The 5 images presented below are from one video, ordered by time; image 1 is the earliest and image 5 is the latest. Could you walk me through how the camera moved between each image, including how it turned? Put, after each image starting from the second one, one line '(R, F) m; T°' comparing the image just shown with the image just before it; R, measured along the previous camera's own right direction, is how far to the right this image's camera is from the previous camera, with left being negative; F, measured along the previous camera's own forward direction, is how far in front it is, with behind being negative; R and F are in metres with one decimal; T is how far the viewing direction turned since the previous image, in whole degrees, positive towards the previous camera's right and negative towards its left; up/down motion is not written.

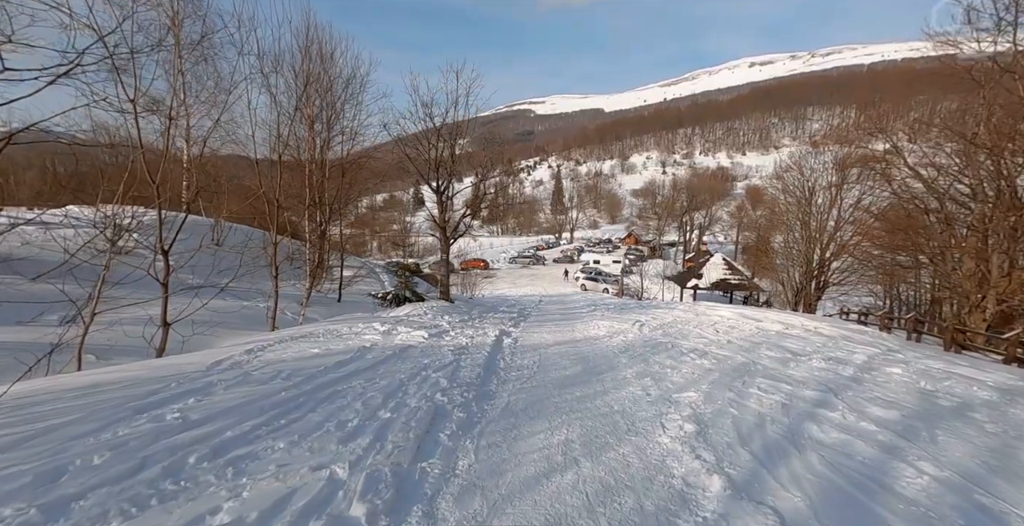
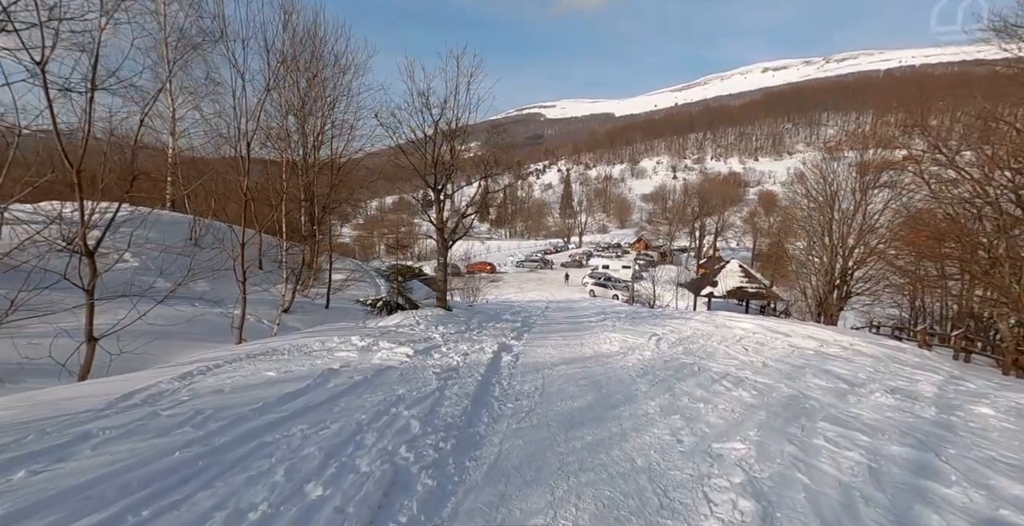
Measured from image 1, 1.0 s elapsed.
(+0.1, +1.3) m; -1°
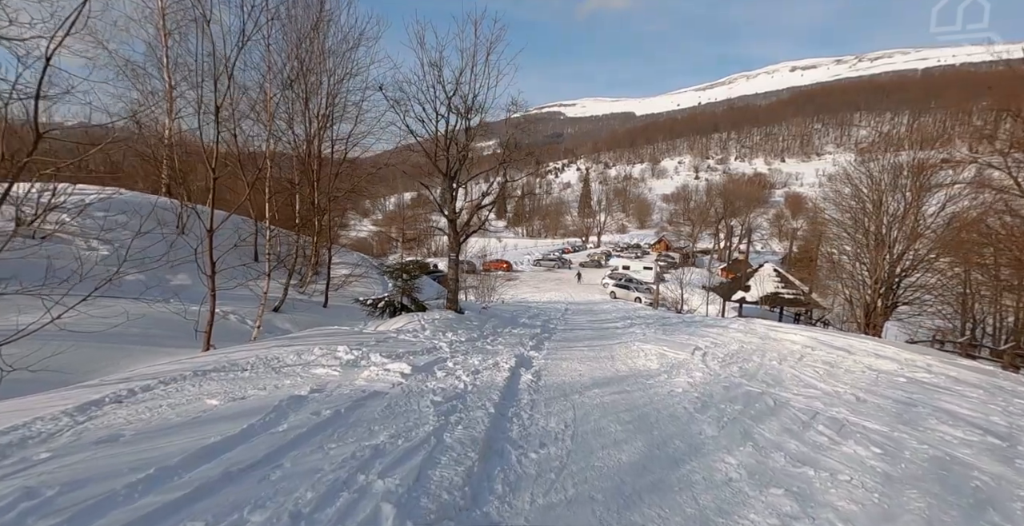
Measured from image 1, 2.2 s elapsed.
(-0.1, +1.7) m; -2°
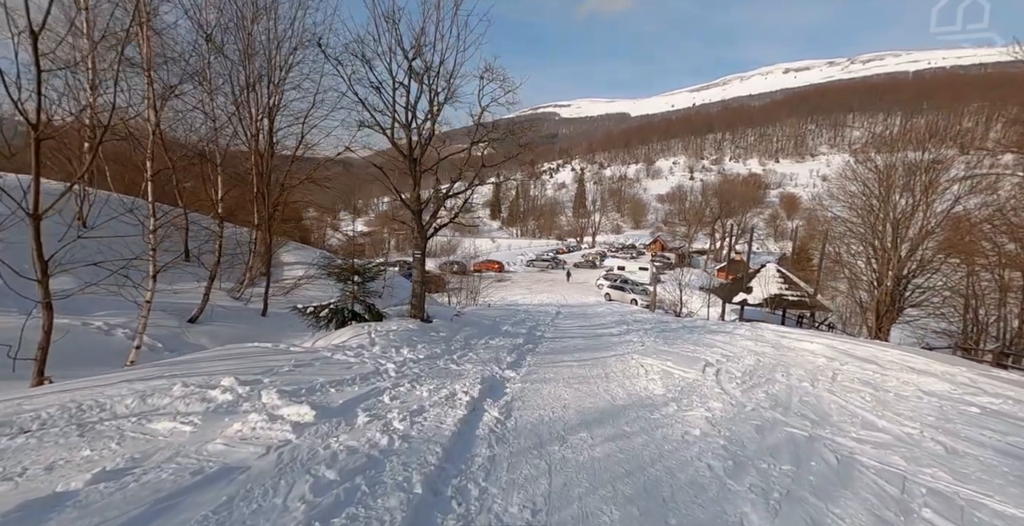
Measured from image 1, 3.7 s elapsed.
(+0.4, +1.9) m; +1°
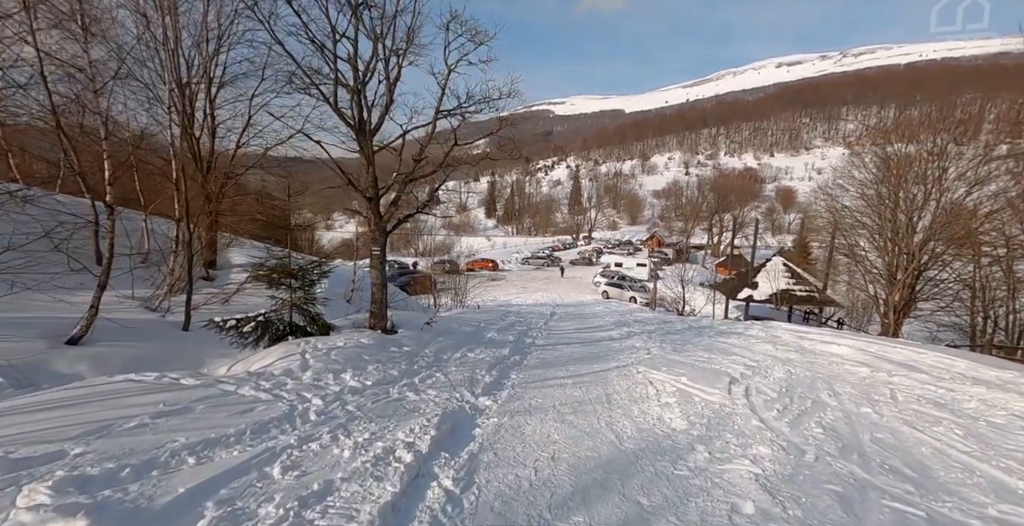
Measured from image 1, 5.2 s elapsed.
(+0.3, +1.9) m; 0°
